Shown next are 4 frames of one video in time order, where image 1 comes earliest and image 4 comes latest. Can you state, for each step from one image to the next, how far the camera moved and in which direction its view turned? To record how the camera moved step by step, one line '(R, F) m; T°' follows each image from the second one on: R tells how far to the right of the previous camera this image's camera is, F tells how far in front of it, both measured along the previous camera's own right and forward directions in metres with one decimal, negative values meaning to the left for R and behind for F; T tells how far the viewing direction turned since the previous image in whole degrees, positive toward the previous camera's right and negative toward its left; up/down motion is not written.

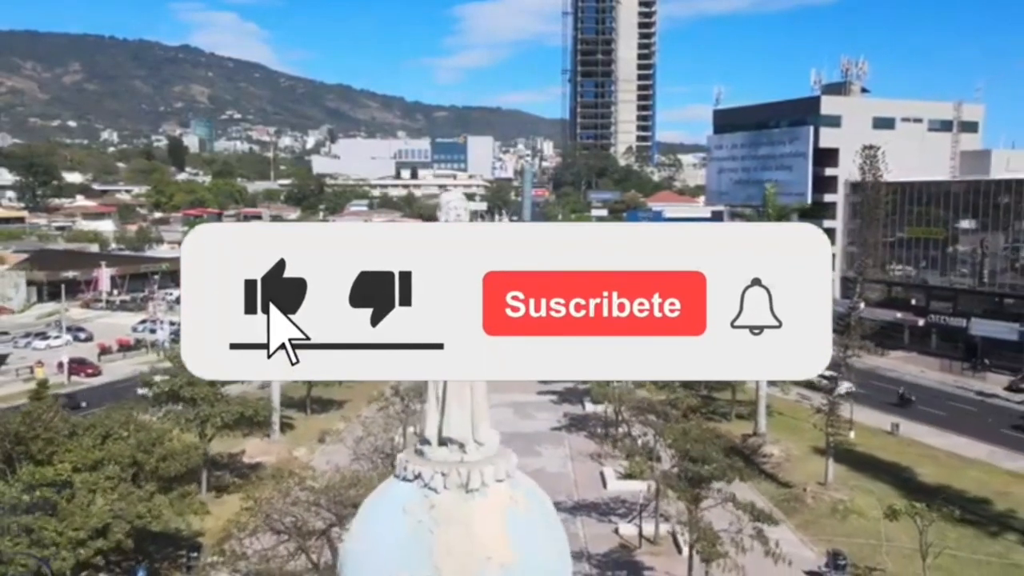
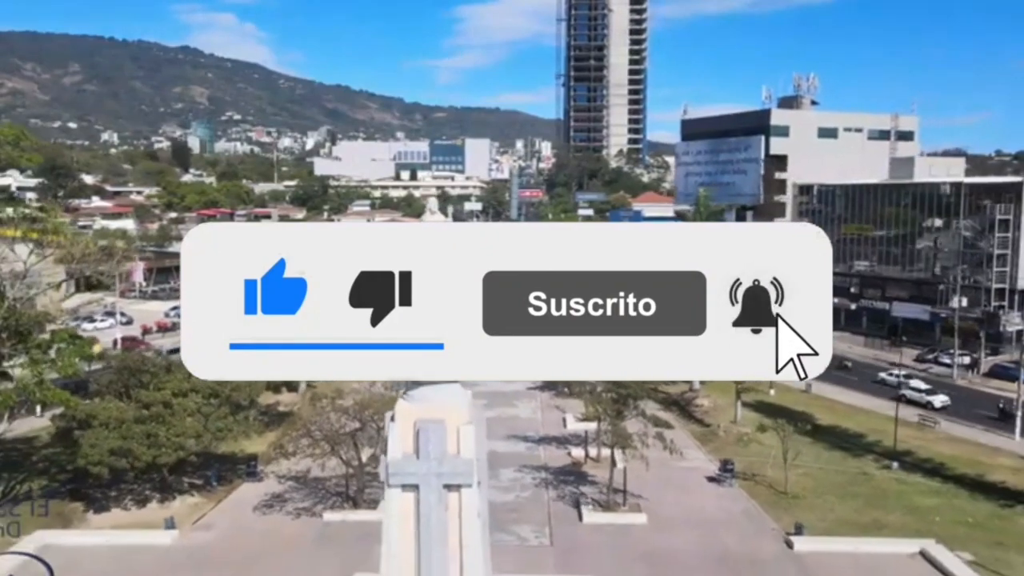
(+0.1, -1.0) m; 0°
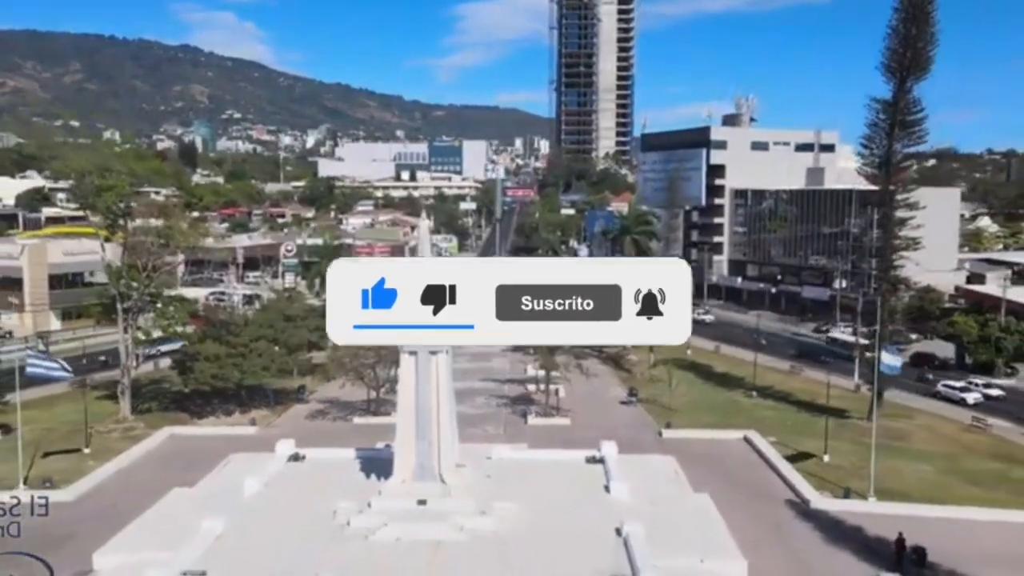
(+0.2, -1.7) m; 0°
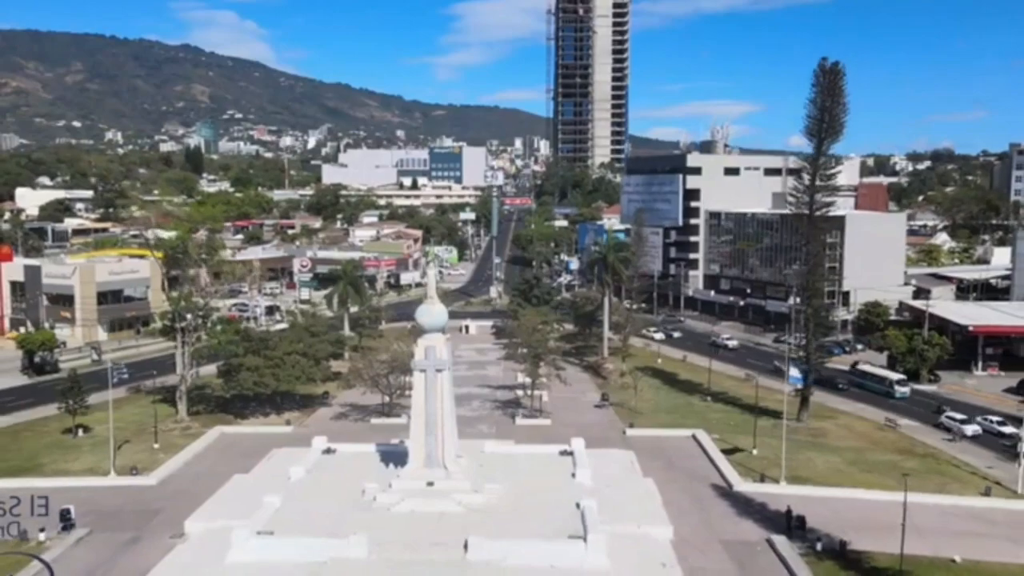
(+0.1, -1.1) m; 0°
